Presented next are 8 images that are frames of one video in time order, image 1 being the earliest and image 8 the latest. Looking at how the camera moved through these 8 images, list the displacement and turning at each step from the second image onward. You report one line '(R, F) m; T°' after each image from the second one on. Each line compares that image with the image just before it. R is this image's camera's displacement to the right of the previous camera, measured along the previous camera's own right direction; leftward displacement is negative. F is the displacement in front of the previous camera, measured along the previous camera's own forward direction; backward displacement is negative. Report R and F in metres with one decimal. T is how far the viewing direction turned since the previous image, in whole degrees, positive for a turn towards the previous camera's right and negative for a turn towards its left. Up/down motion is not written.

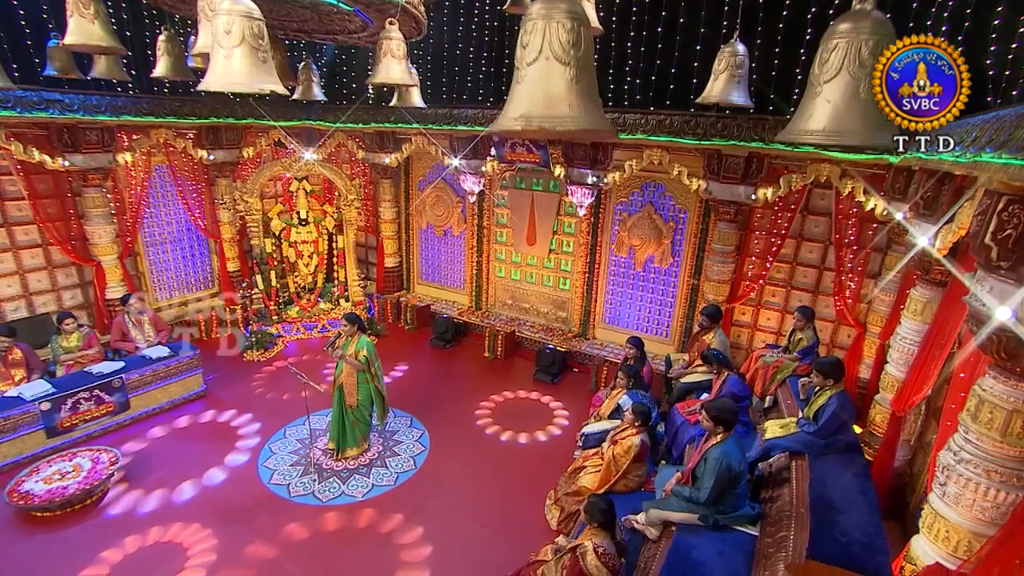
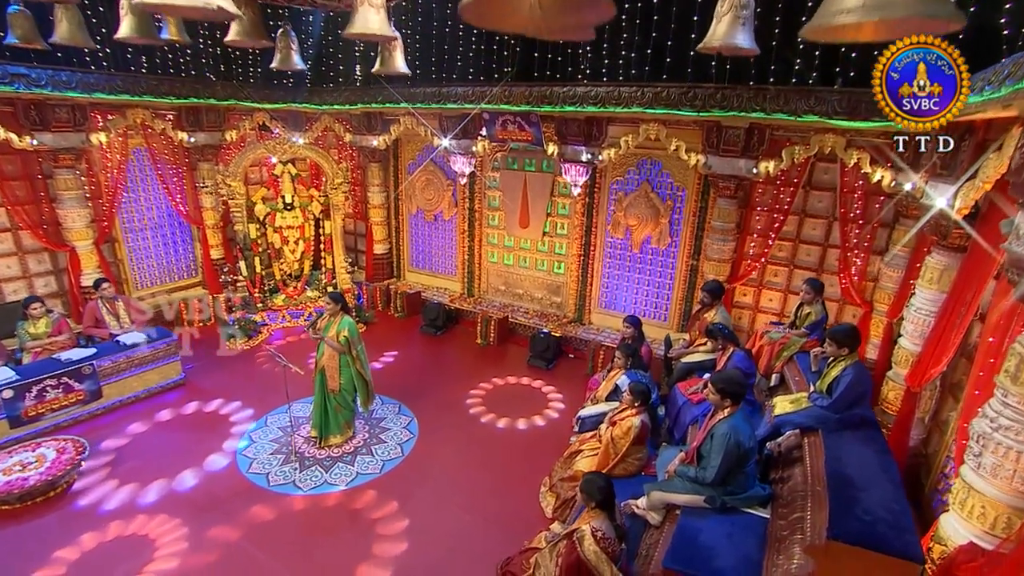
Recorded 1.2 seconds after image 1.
(0.0, +0.3) m; 0°
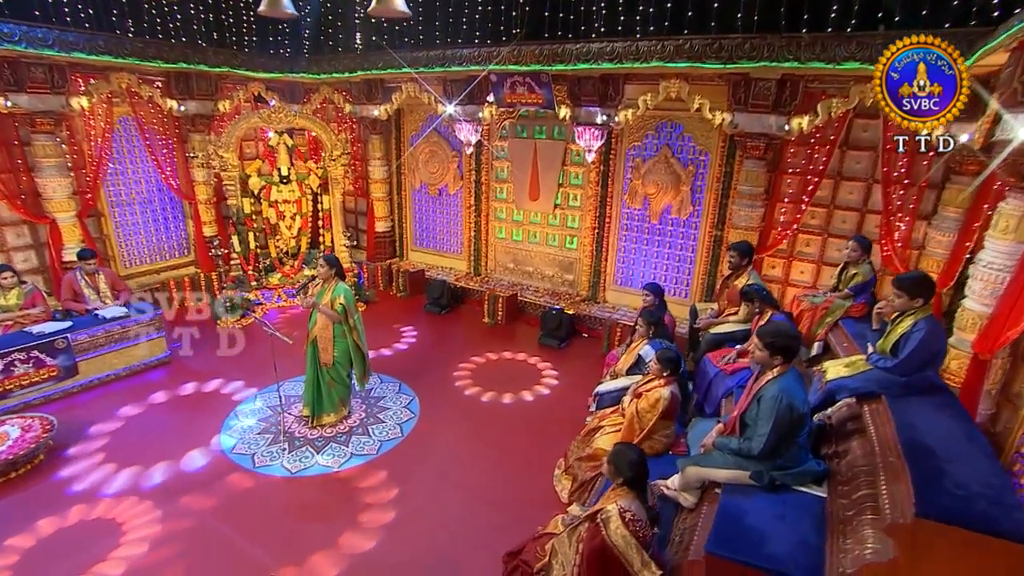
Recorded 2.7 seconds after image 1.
(0.0, +0.5) m; -1°
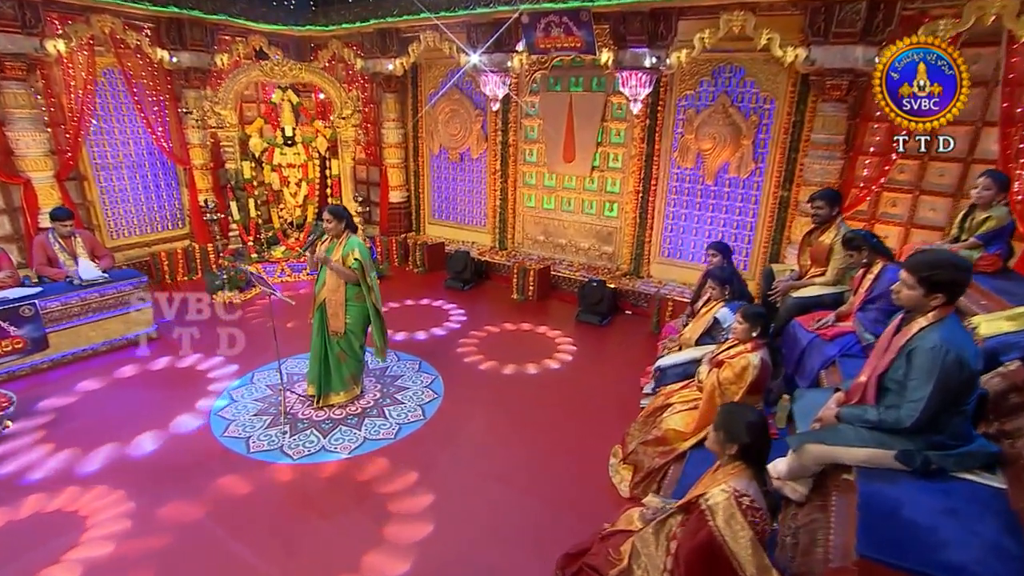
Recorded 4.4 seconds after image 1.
(-0.2, +0.9) m; -1°
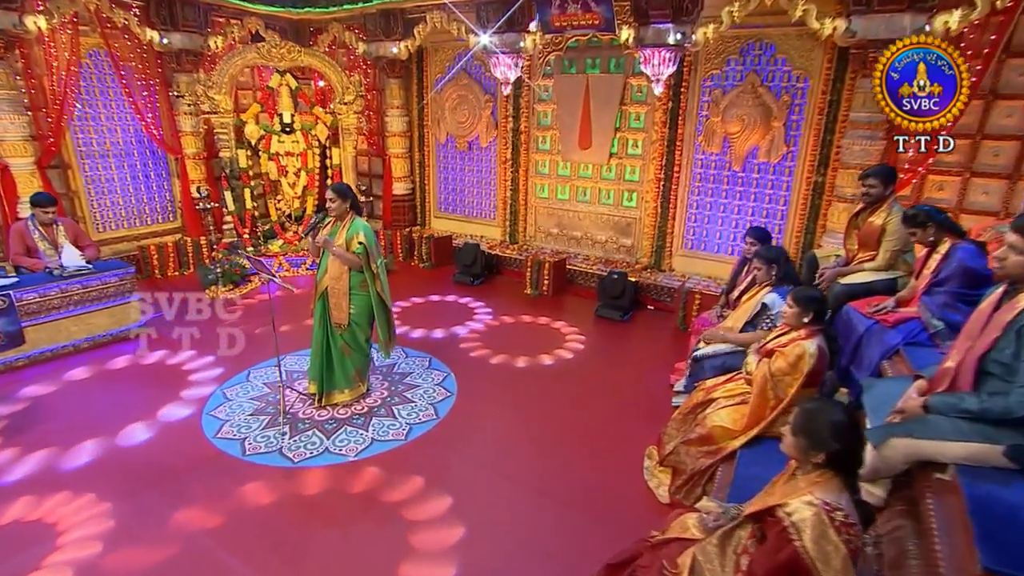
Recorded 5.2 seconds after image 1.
(-0.2, +0.4) m; 0°
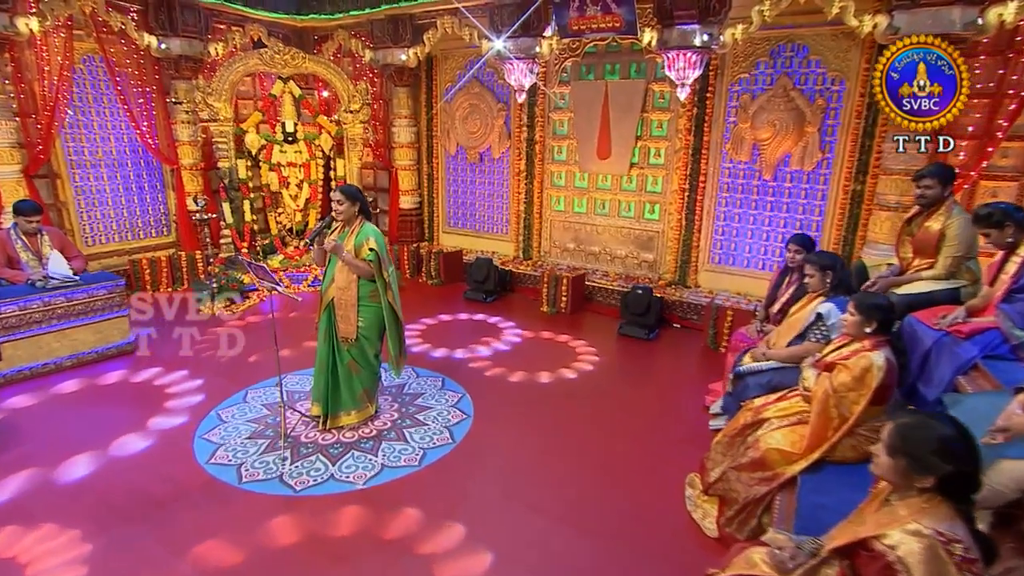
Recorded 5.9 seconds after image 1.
(-0.1, +0.4) m; 0°
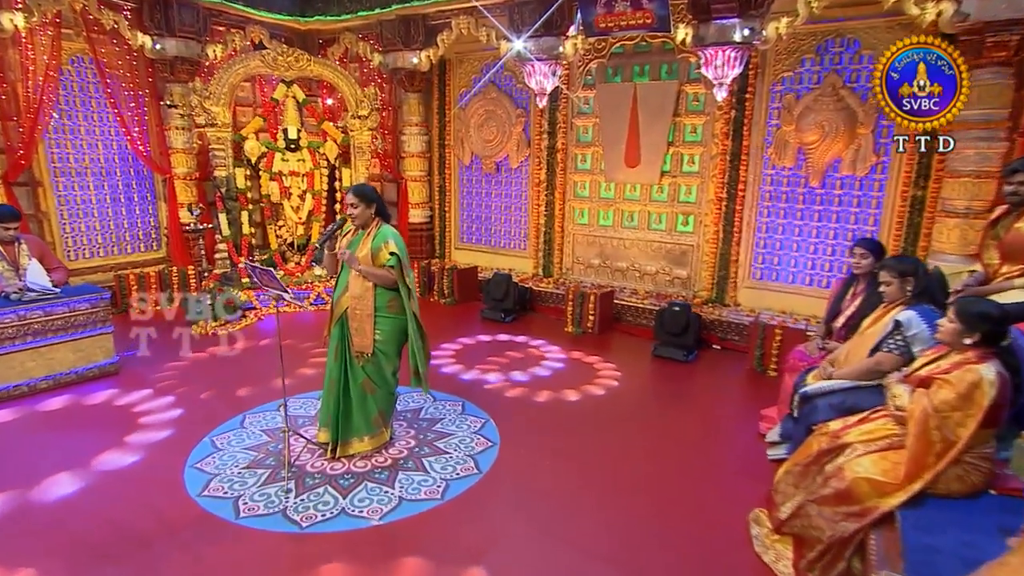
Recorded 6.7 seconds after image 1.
(-0.2, +0.5) m; 0°
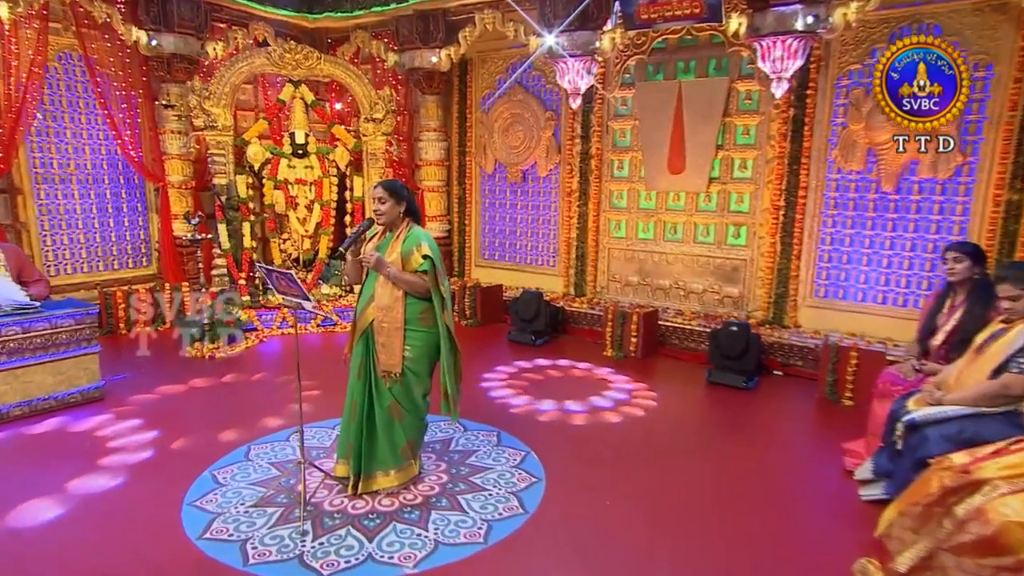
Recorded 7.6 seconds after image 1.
(-0.2, +0.6) m; 0°
